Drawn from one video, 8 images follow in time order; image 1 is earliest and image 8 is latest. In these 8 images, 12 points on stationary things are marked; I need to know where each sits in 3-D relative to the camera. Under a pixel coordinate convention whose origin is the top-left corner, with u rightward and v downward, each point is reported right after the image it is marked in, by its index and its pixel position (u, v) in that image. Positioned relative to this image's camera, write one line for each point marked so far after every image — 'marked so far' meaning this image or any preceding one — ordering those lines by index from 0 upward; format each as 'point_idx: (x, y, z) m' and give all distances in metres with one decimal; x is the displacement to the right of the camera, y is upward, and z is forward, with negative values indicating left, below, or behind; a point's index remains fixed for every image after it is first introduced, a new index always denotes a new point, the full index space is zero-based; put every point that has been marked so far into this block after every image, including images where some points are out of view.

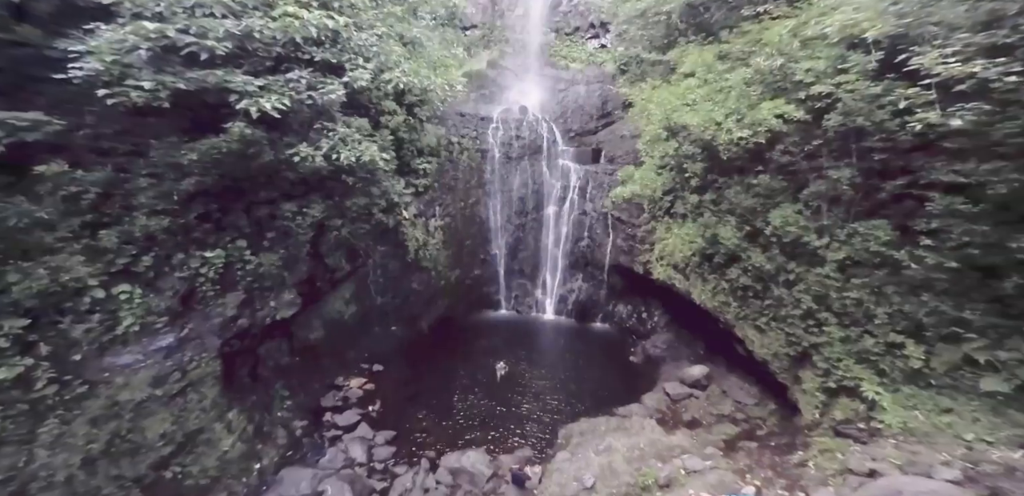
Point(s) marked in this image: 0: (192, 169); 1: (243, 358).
0: (-3.6, +0.9, +4.4) m
1: (-4.1, -1.7, +5.6) m
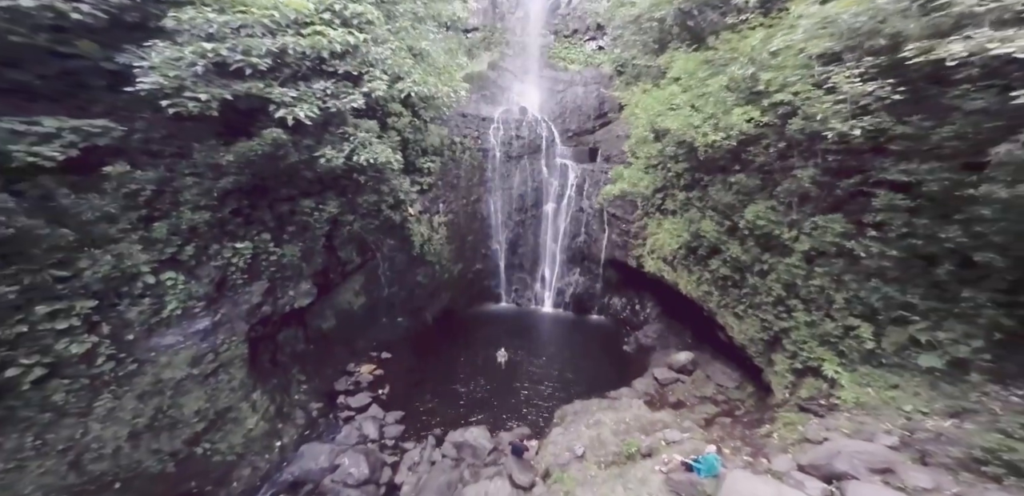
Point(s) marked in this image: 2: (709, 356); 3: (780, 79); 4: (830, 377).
0: (-3.6, +1.0, +4.9) m
1: (-4.1, -1.6, +6.1) m
2: (+3.9, -2.1, +7.1) m
3: (+3.4, +2.2, +4.7) m
4: (+3.9, -1.6, +4.5) m
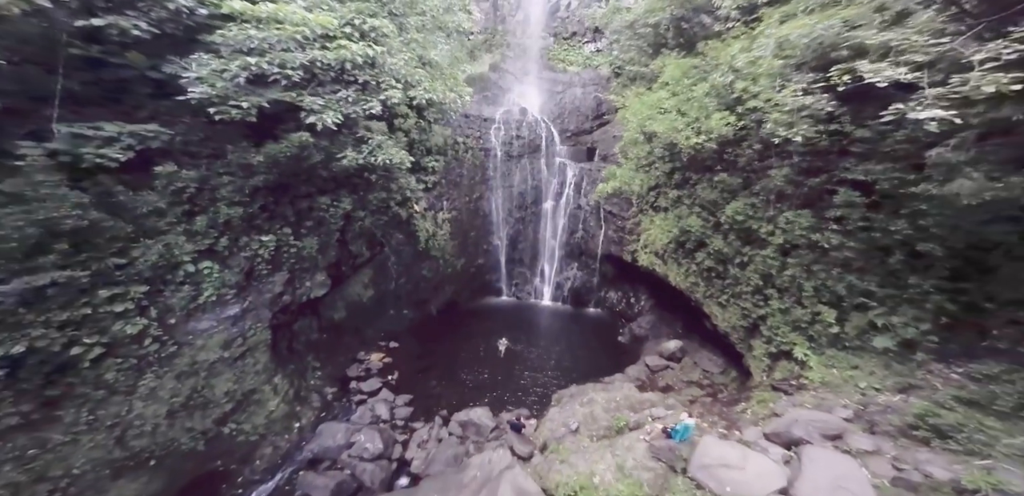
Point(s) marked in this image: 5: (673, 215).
0: (-3.6, +1.1, +5.3) m
1: (-4.1, -1.5, +6.6) m
2: (+3.9, -2.0, +7.6) m
3: (+3.4, +2.3, +5.1) m
4: (+3.9, -1.5, +5.0) m
5: (+3.2, +0.6, +7.2) m
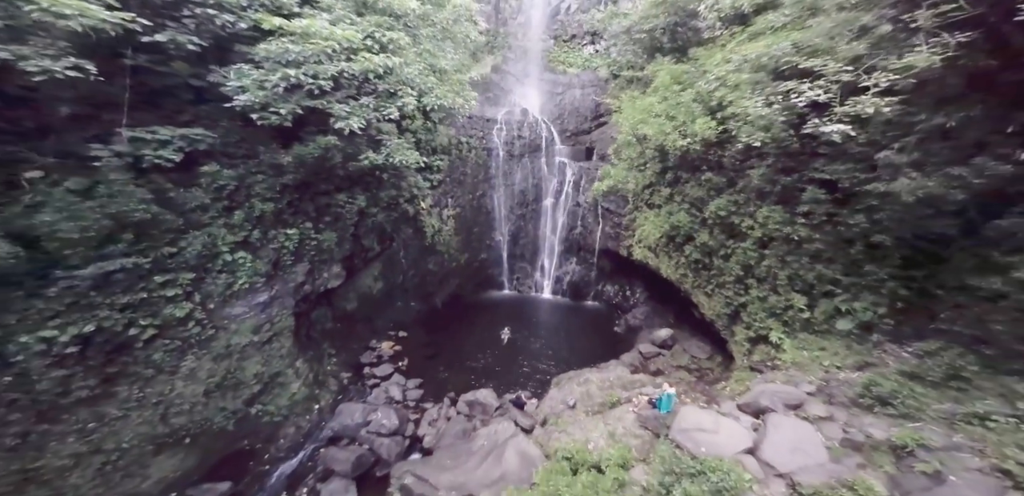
0: (-3.6, +1.3, +5.8) m
1: (-4.0, -1.4, +7.1) m
2: (+3.9, -1.9, +8.1) m
3: (+3.5, +2.4, +5.6) m
4: (+4.0, -1.4, +5.5) m
5: (+3.2, +0.8, +7.7) m
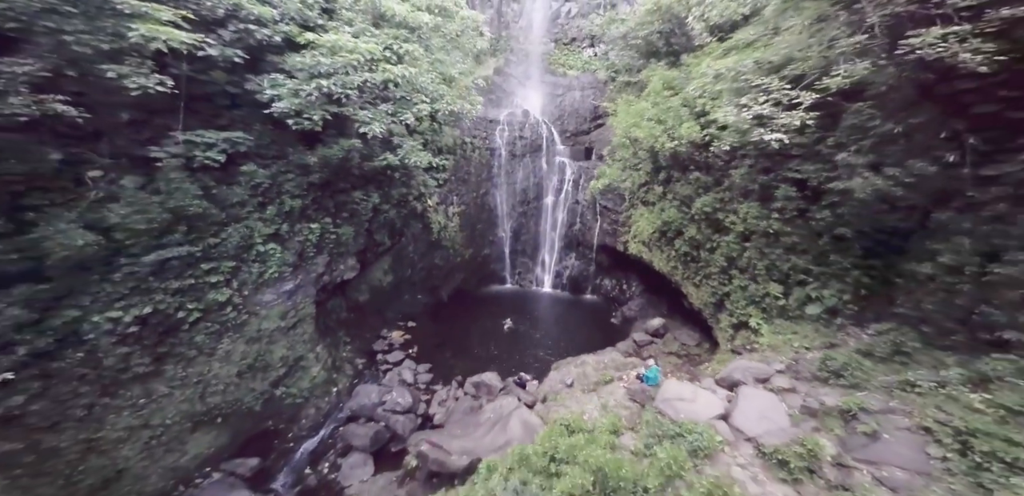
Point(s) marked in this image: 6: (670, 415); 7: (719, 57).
0: (-3.5, +1.4, +6.4) m
1: (-4.0, -1.2, +7.7) m
2: (+4.0, -1.8, +8.7) m
3: (+3.5, +2.5, +6.2) m
4: (+4.0, -1.3, +6.0) m
5: (+3.3, +0.9, +8.3) m
6: (+2.0, -2.1, +4.6) m
7: (+3.9, +3.5, +6.8) m
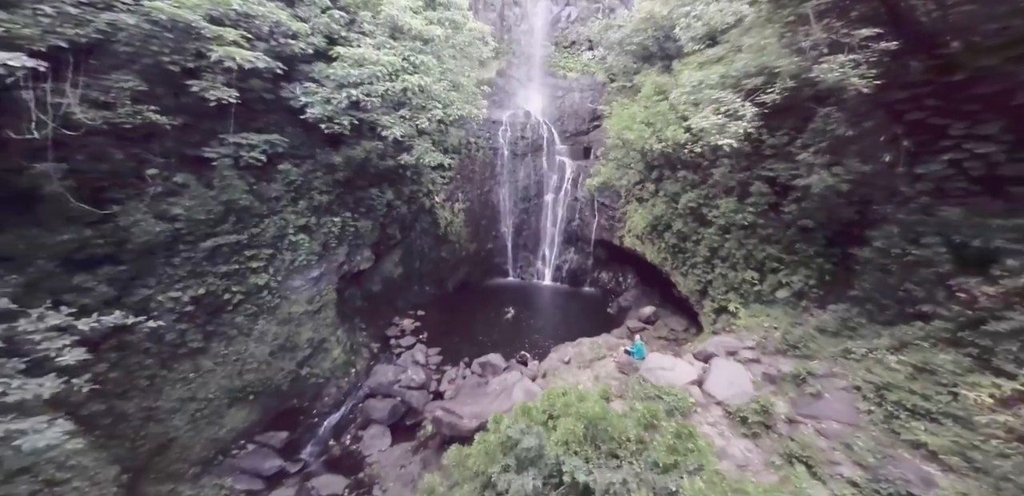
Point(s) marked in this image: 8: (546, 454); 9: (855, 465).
0: (-3.5, +1.6, +7.1) m
1: (-3.9, -1.1, +8.4) m
2: (+4.0, -1.6, +9.4) m
3: (+3.6, +2.7, +6.8) m
4: (+4.1, -1.1, +6.7) m
5: (+3.4, +1.1, +8.9) m
6: (+2.0, -1.9, +5.2) m
7: (+3.9, +3.7, +7.4) m
8: (+0.4, -2.2, +3.9) m
9: (+3.3, -2.1, +3.5) m
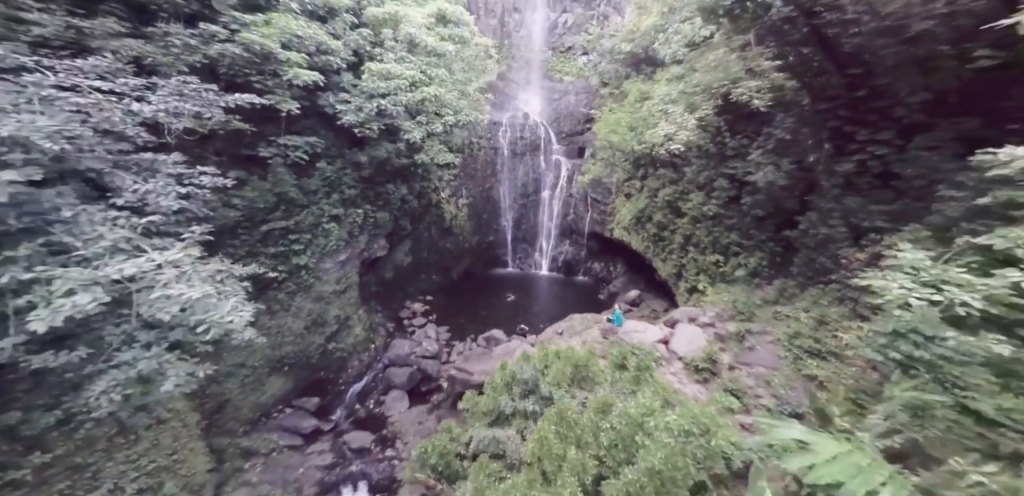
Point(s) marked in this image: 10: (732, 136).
0: (-3.5, +1.8, +8.2) m
1: (-3.9, -0.8, +9.4) m
2: (+4.0, -1.3, +10.5) m
3: (+3.6, +3.0, +7.9) m
4: (+4.1, -0.9, +7.8) m
5: (+3.4, +1.4, +10.0) m
6: (+2.1, -1.7, +6.4) m
7: (+4.0, +4.0, +8.5) m
8: (+0.4, -1.9, +5.0) m
9: (+3.3, -1.9, +4.7) m
10: (+4.4, +2.2, +7.2) m
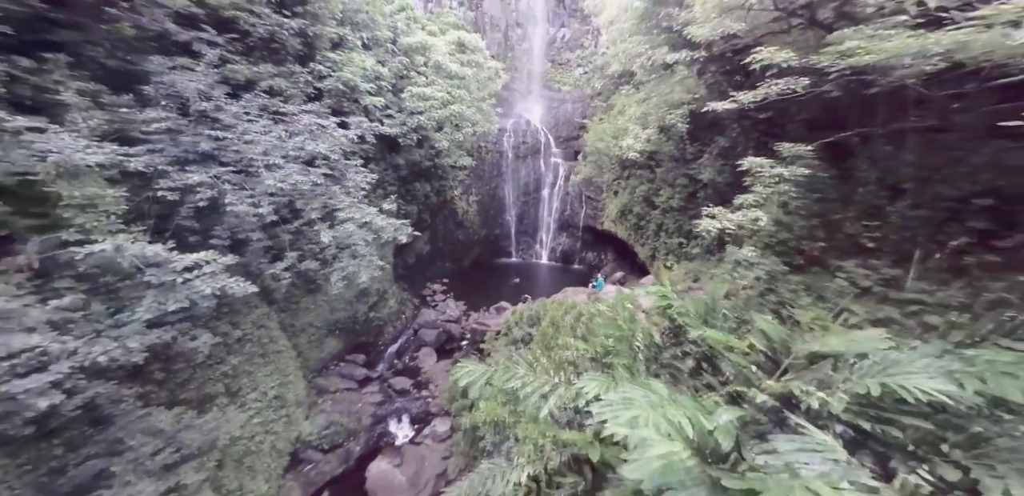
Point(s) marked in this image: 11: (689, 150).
0: (-3.3, +2.2, +10.2) m
1: (-3.8, -0.4, +11.5) m
2: (+4.2, -0.9, +12.5) m
3: (+3.8, +3.4, +9.9) m
4: (+4.3, -0.4, +9.8) m
5: (+3.5, +1.8, +12.1) m
6: (+2.2, -1.3, +8.4) m
7: (+4.1, +4.4, +10.5) m
8: (+0.6, -1.5, +7.0) m
9: (+3.5, -1.5, +6.7) m
10: (+4.5, +2.6, +9.2) m
11: (+4.5, +2.5, +9.3) m
